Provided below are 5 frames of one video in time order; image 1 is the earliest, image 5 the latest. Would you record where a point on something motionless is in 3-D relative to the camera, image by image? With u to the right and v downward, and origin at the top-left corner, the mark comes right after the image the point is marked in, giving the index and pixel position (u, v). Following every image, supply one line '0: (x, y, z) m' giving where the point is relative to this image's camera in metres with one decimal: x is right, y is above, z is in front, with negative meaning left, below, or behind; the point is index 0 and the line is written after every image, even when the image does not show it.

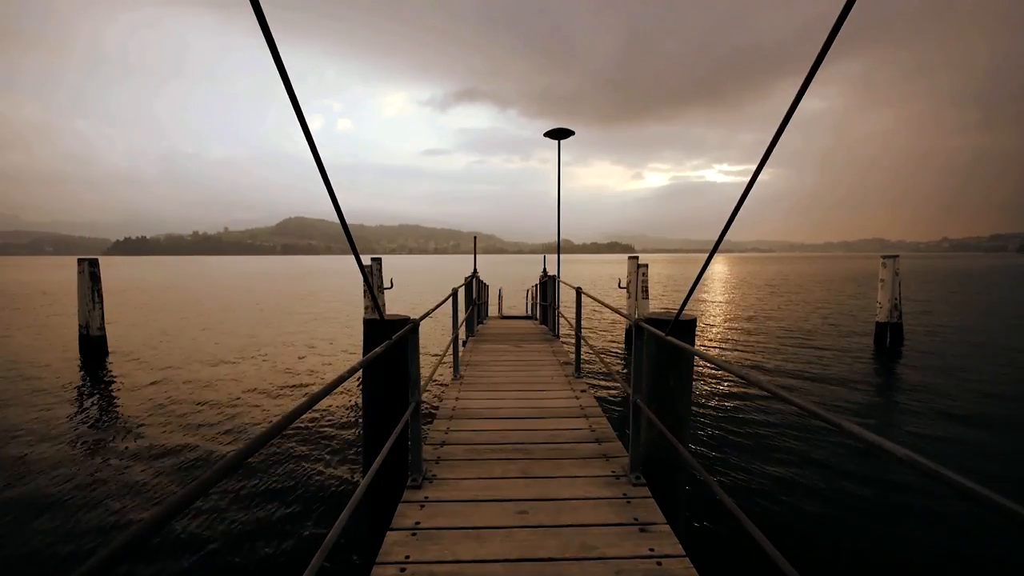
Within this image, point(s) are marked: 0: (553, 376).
0: (+0.5, -1.1, +5.7) m
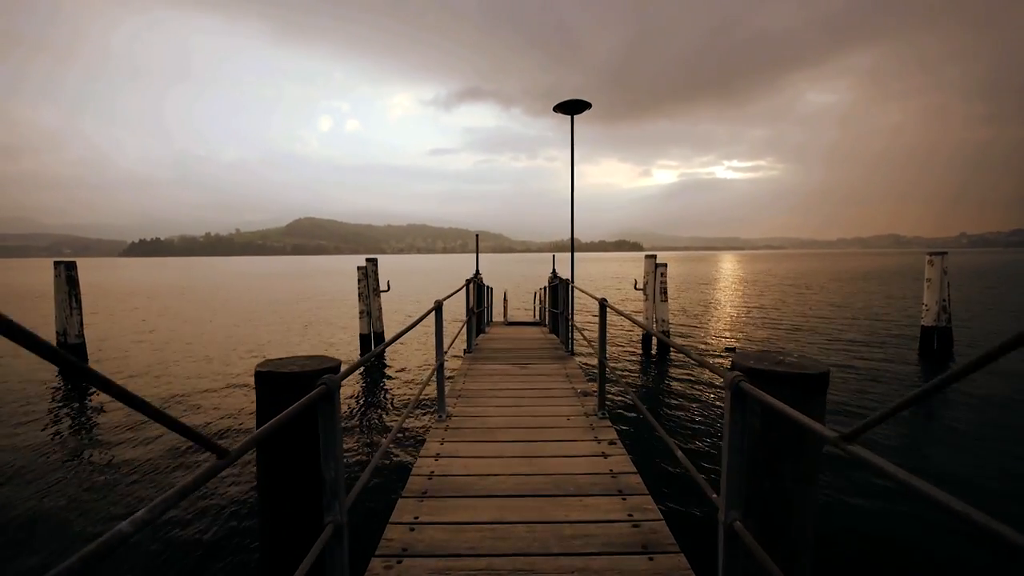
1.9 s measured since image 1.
0: (+0.5, -1.2, +4.4) m
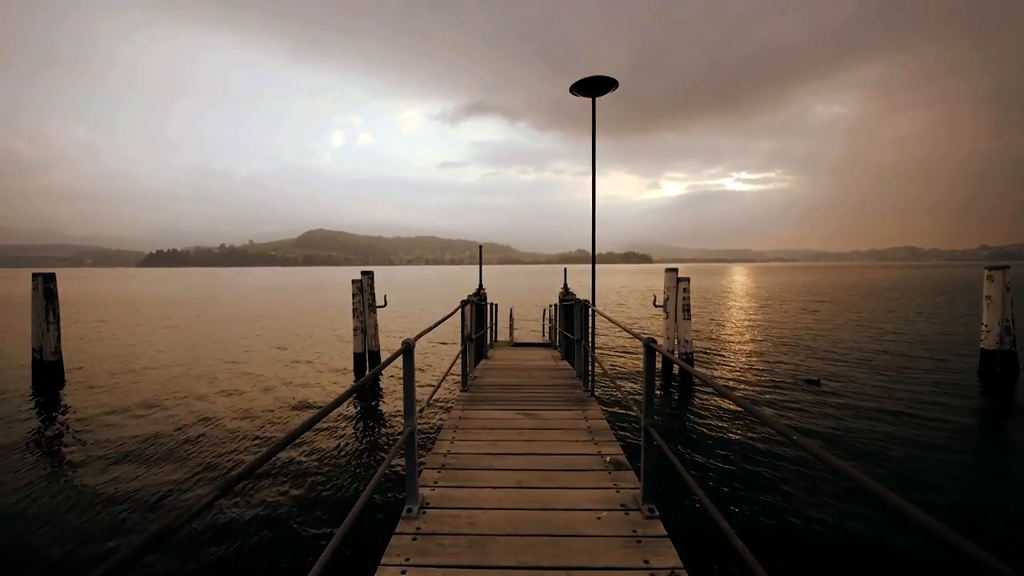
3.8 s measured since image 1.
0: (+0.6, -1.4, +3.0) m
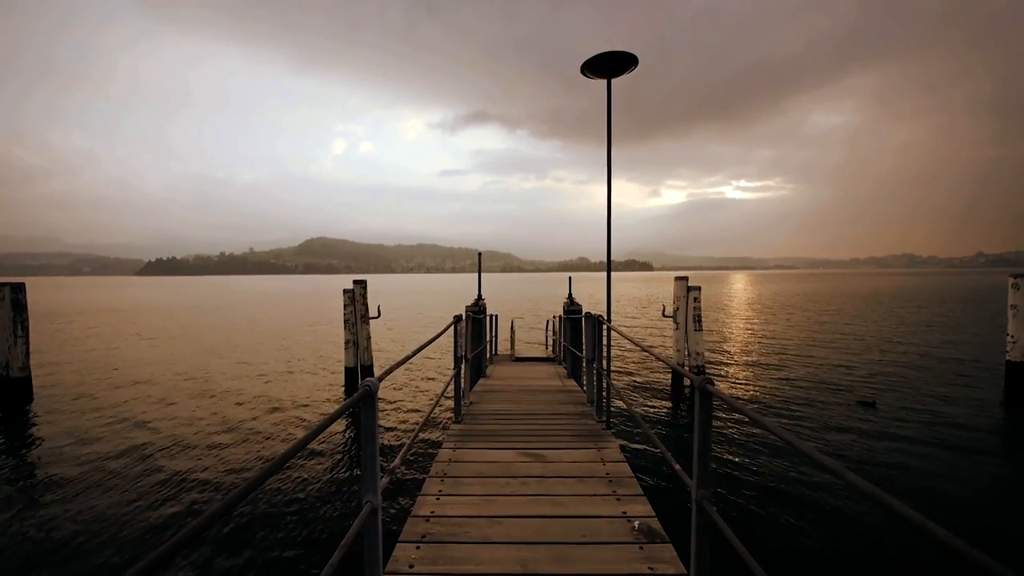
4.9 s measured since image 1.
0: (+0.6, -1.5, +2.2) m
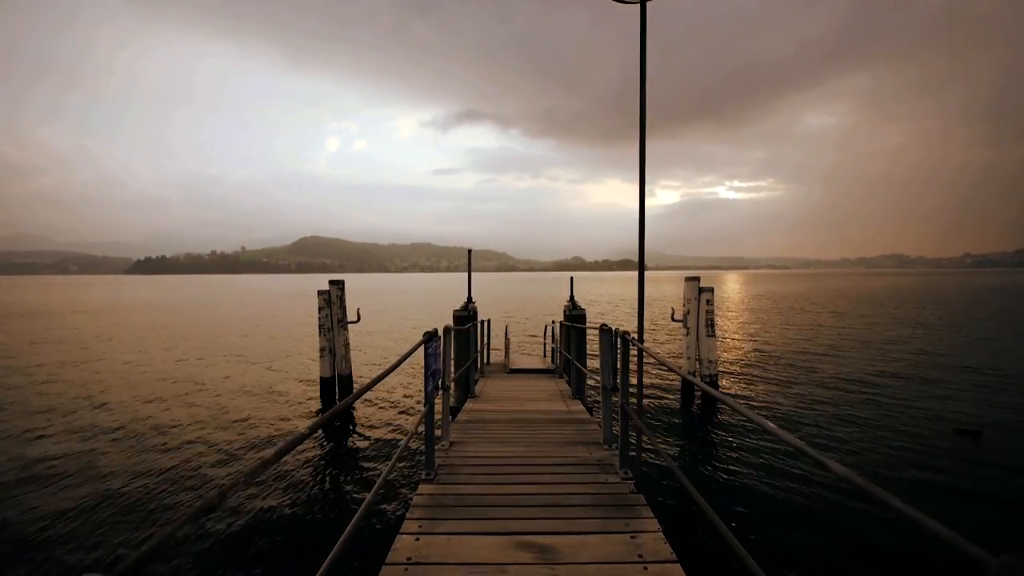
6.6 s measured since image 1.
0: (+0.6, -1.6, +1.0) m
